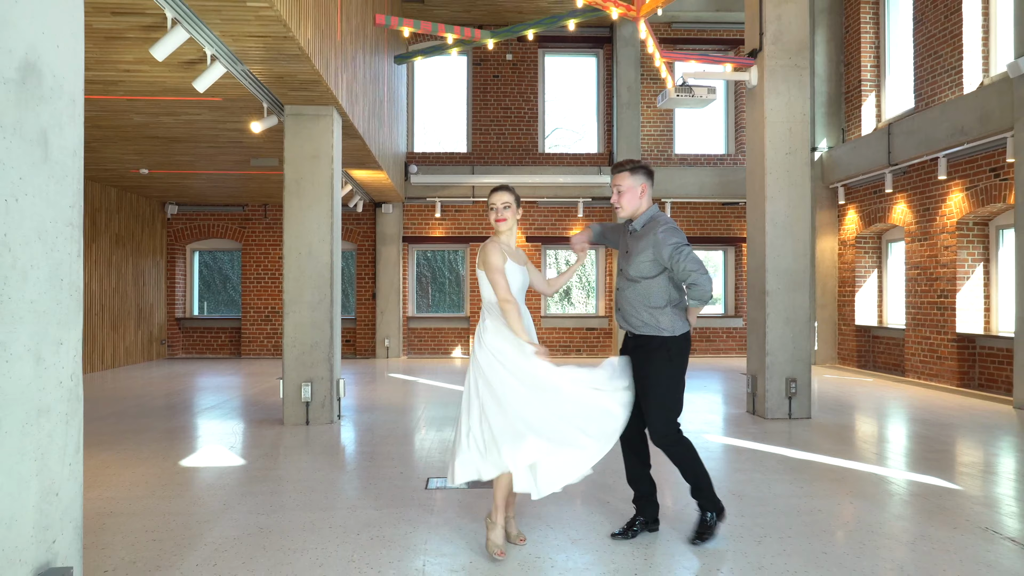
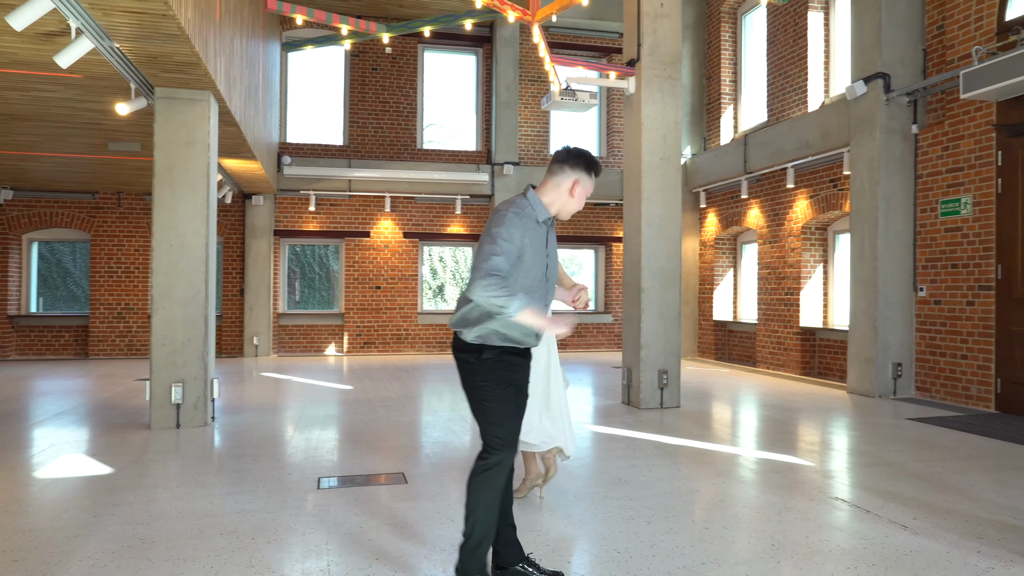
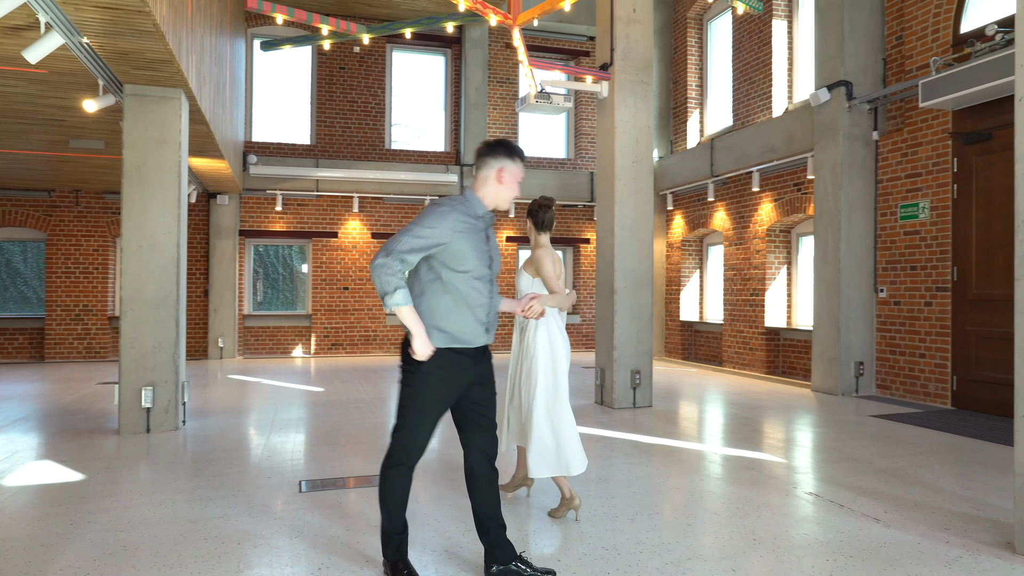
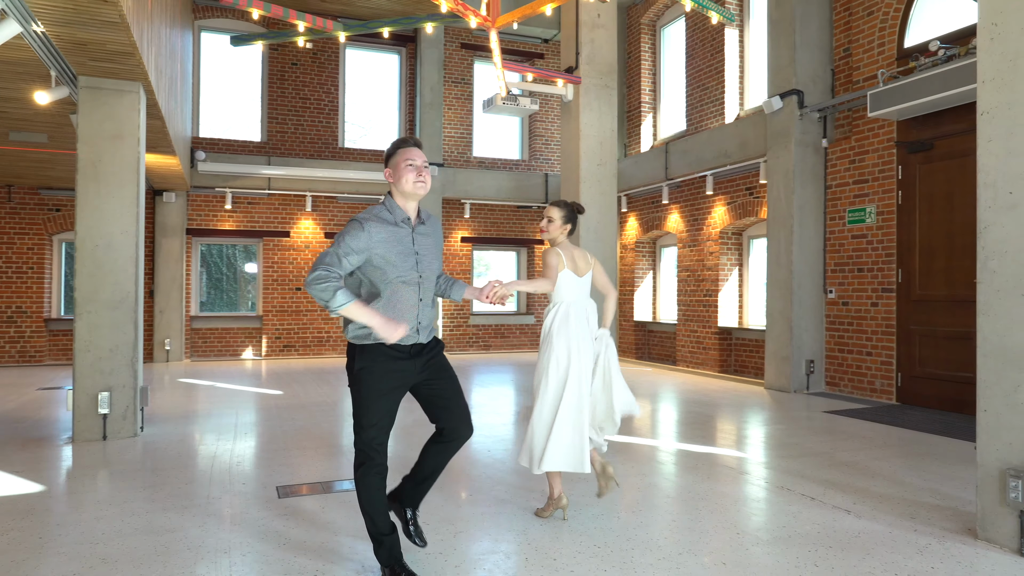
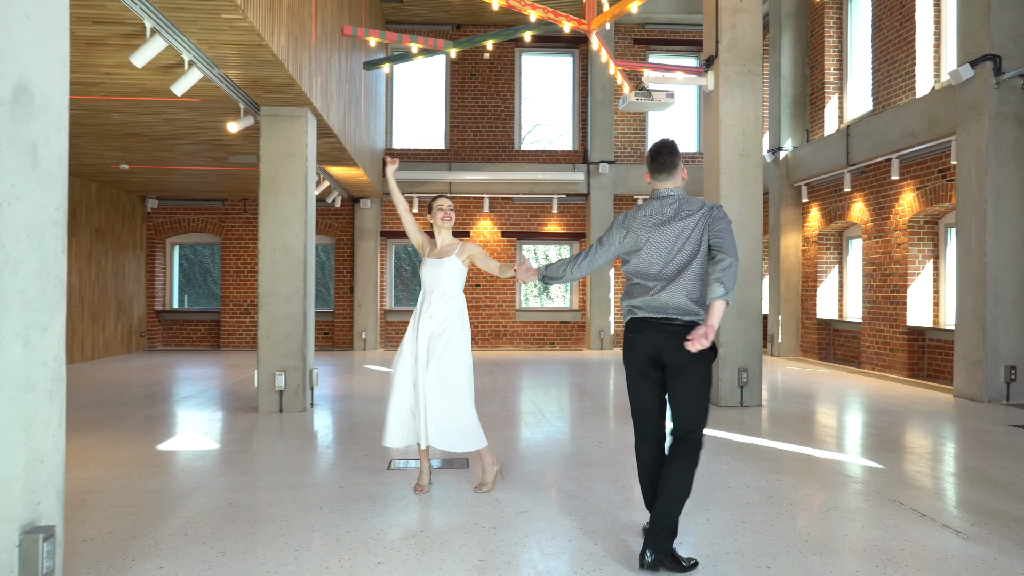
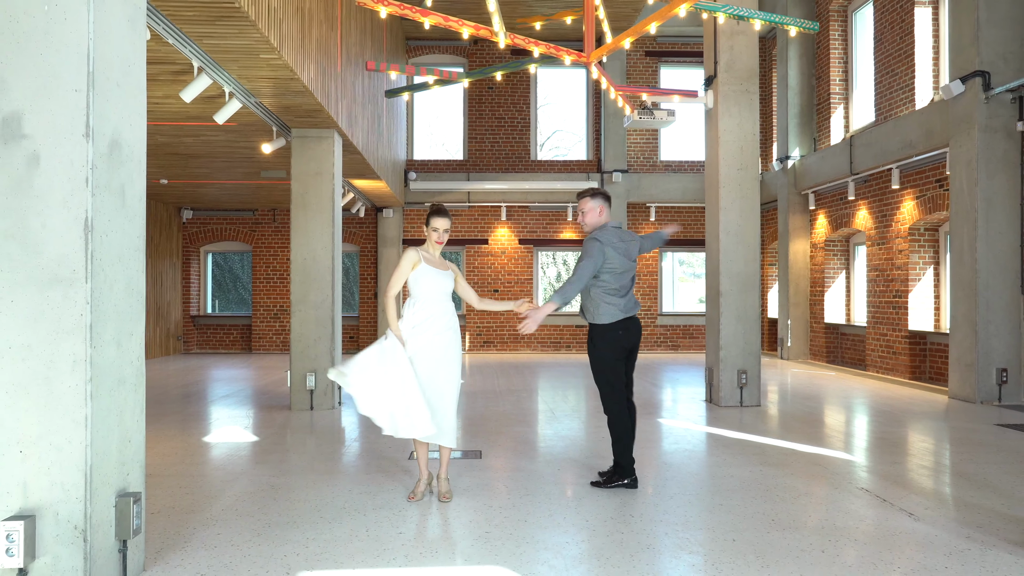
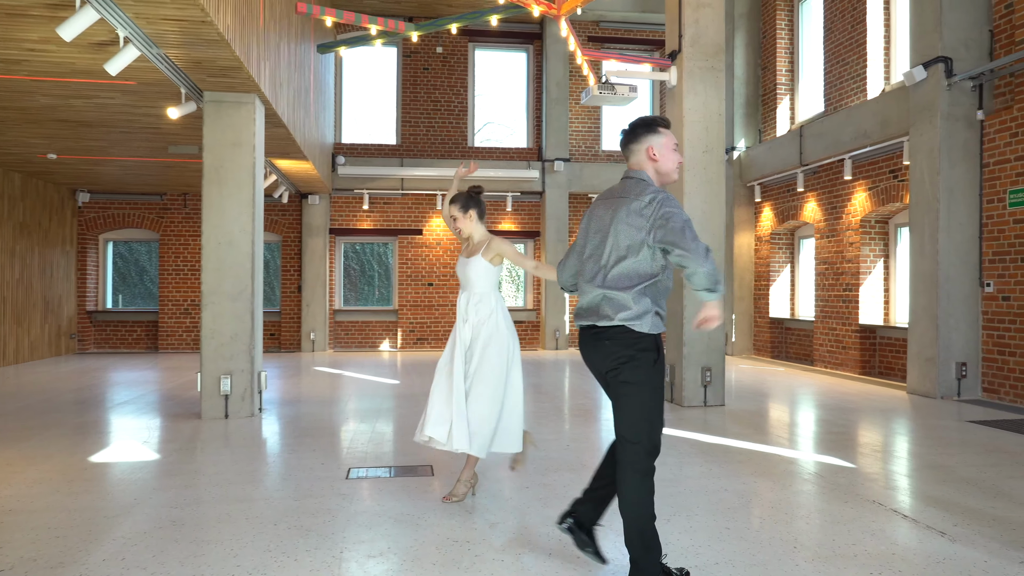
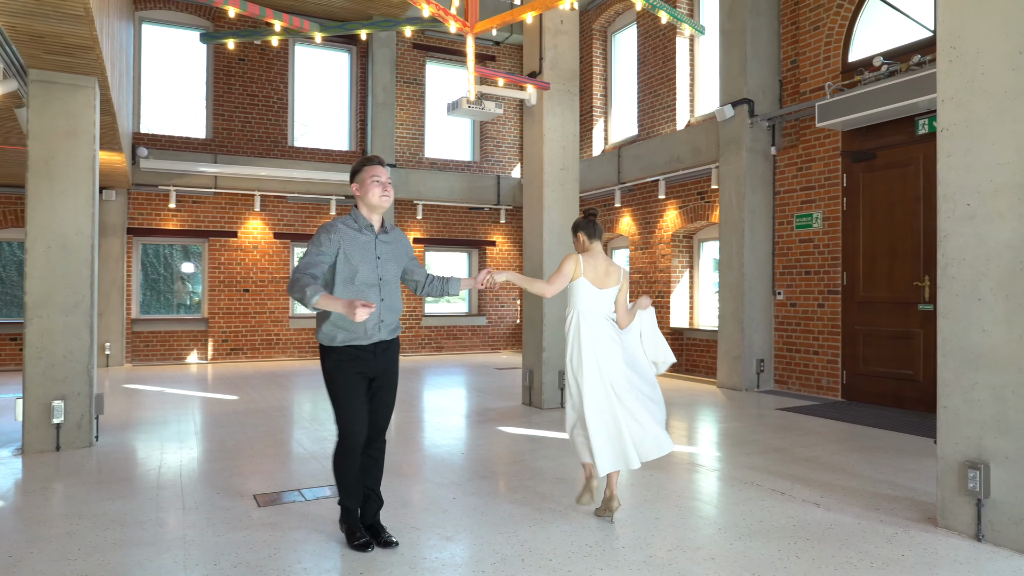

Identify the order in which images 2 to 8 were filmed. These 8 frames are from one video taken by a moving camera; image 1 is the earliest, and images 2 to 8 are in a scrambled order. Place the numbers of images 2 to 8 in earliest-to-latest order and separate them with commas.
6, 5, 7, 2, 3, 4, 8
